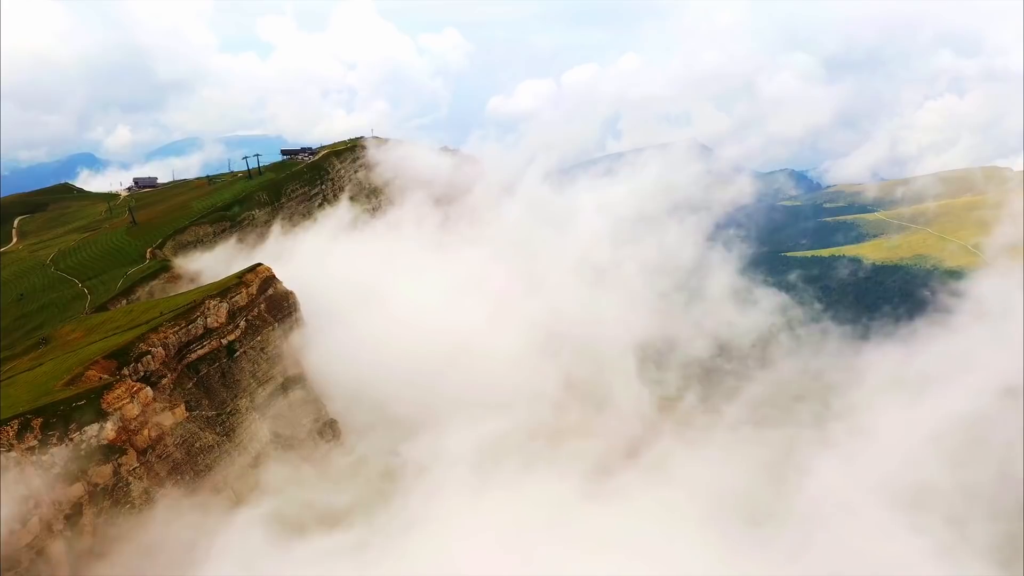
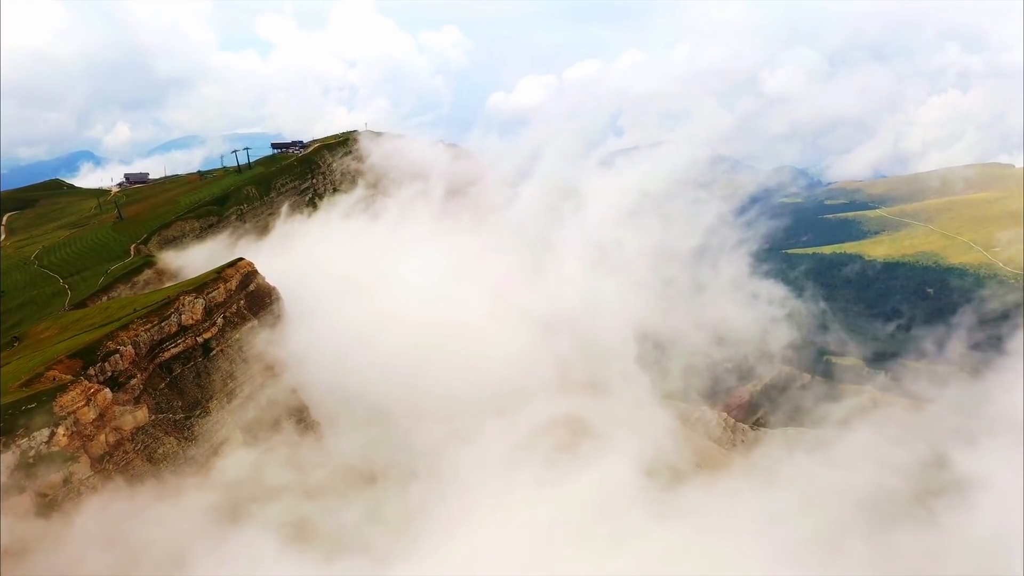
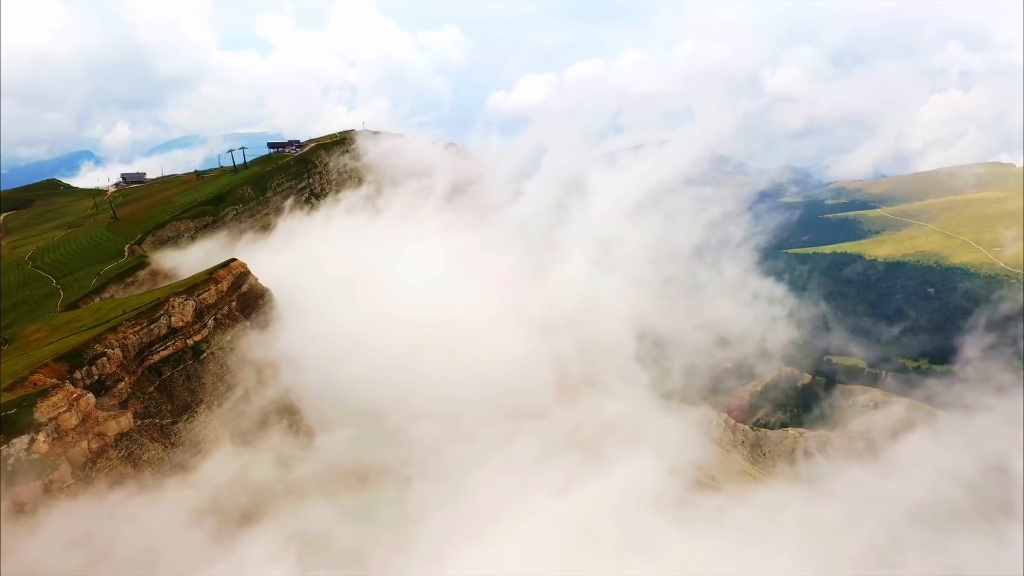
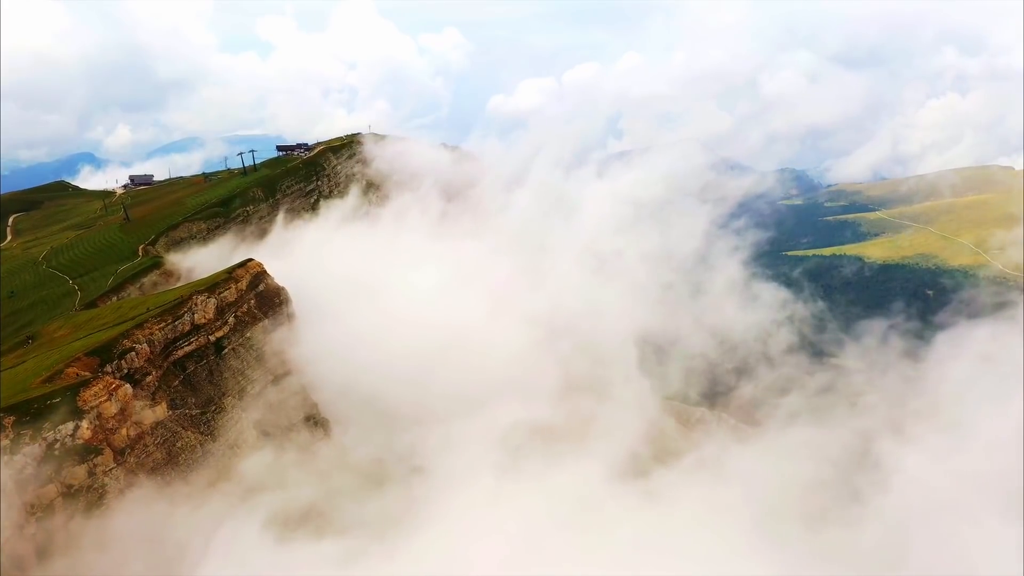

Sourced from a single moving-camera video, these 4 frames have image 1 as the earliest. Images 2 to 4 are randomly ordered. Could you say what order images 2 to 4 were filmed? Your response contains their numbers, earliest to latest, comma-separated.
4, 2, 3
